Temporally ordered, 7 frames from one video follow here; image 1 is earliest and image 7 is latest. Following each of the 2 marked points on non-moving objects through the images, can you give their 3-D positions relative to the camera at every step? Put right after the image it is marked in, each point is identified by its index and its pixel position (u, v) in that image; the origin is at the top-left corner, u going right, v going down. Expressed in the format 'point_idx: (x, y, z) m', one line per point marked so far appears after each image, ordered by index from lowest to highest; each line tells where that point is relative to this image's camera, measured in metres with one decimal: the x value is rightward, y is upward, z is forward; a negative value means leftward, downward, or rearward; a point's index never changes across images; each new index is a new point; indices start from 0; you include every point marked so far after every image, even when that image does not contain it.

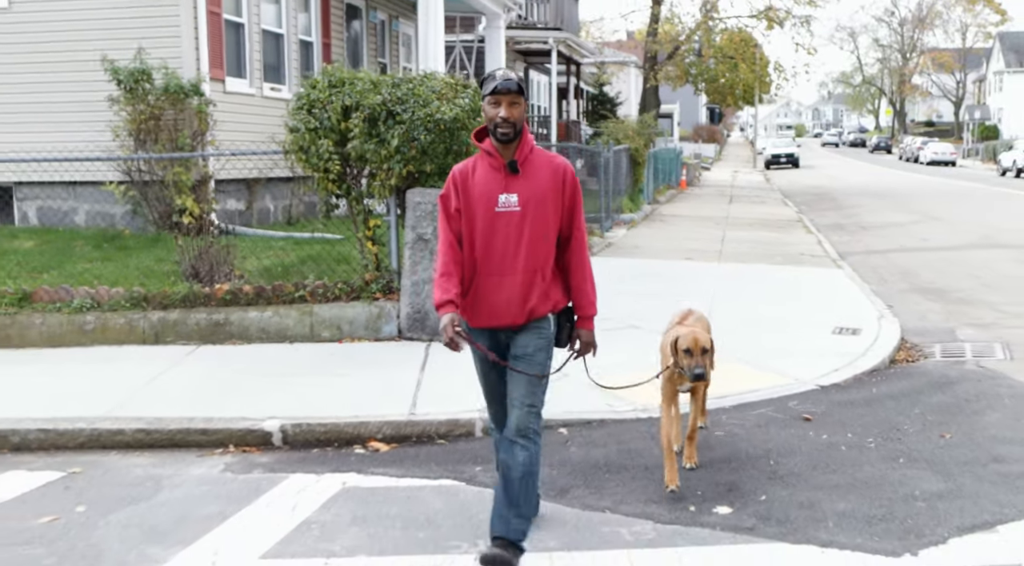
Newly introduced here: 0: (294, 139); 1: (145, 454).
0: (-1.8, +1.2, +9.8) m
1: (-2.1, -1.0, +6.9) m
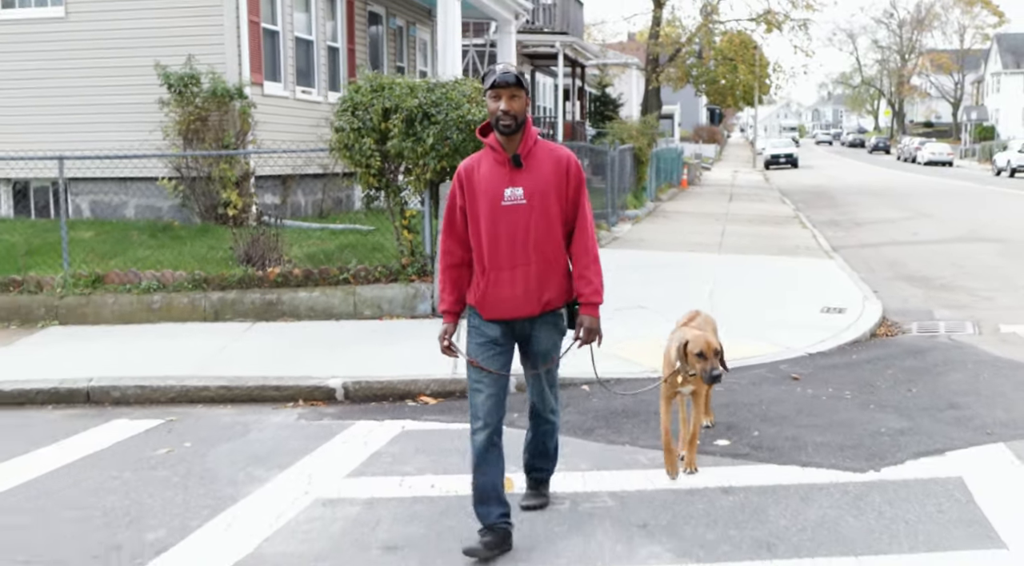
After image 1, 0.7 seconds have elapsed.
0: (-1.6, +1.3, +11.0) m
1: (-1.9, -0.8, +8.1) m
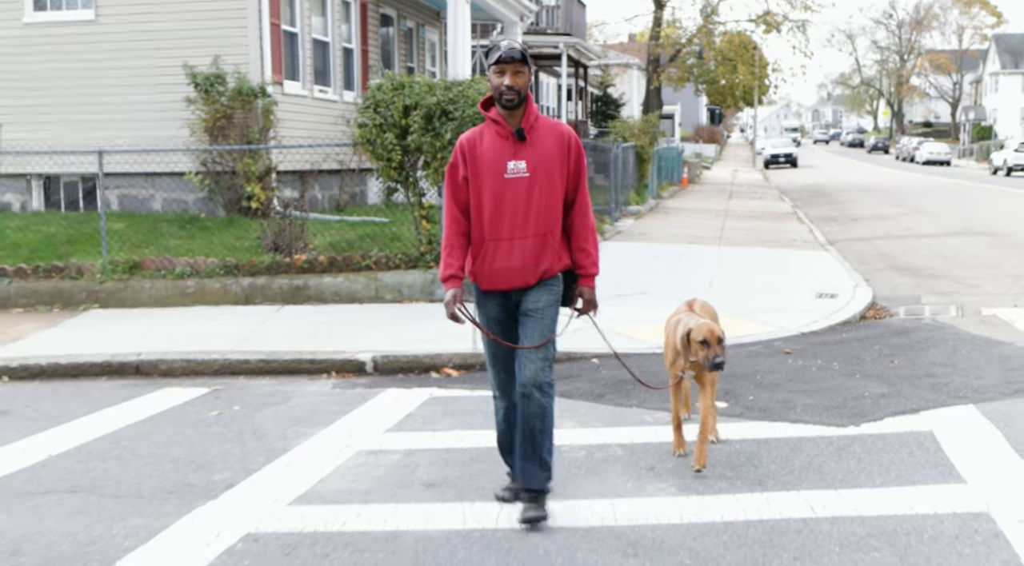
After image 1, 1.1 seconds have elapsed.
0: (-1.5, +1.5, +11.7) m
1: (-1.8, -0.7, +8.8) m
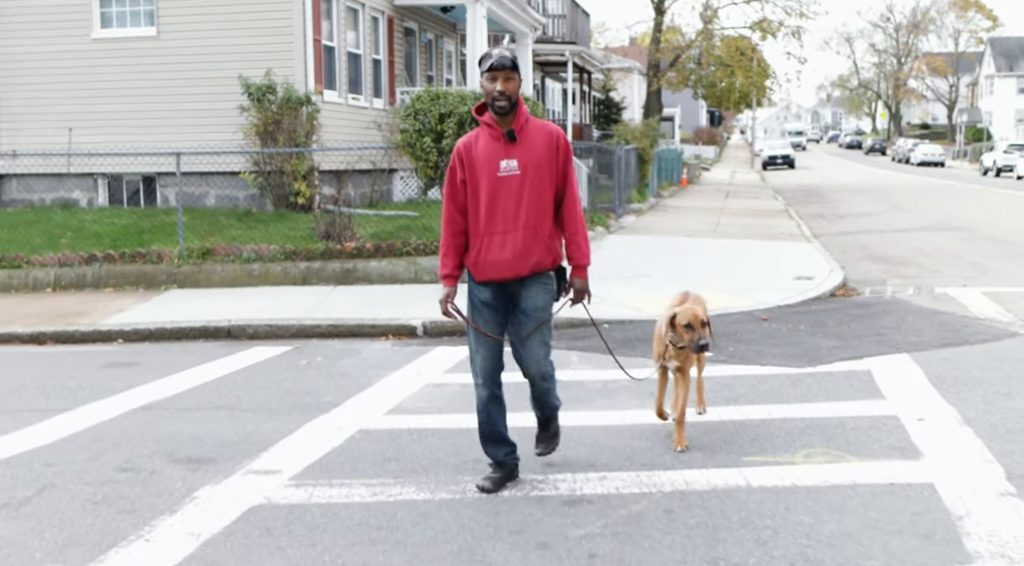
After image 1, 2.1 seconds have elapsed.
0: (-1.2, +1.7, +13.6) m
1: (-1.6, -0.5, +10.7) m
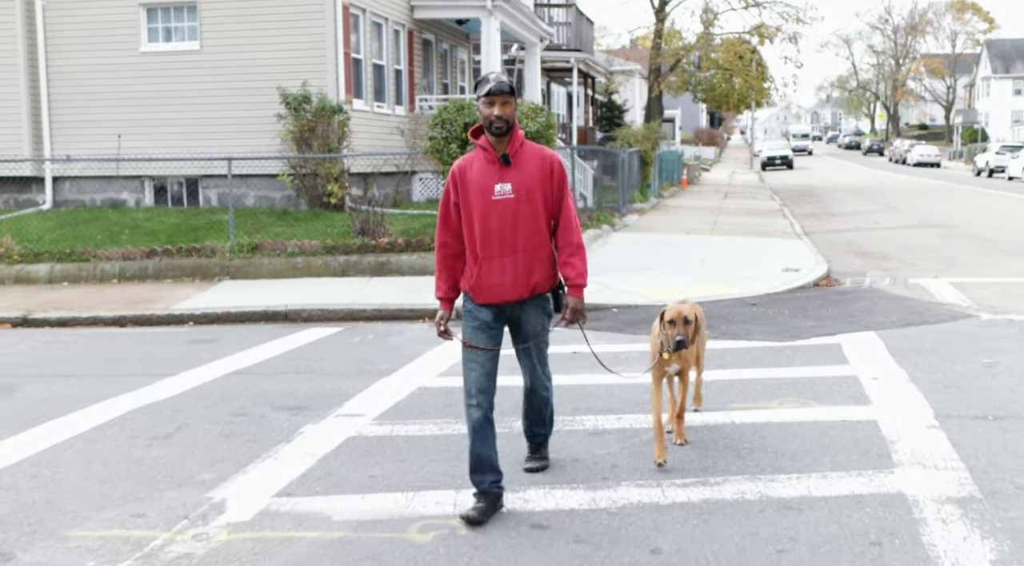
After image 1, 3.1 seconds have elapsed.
0: (-1.0, +1.8, +15.2) m
1: (-1.4, -0.4, +12.2) m
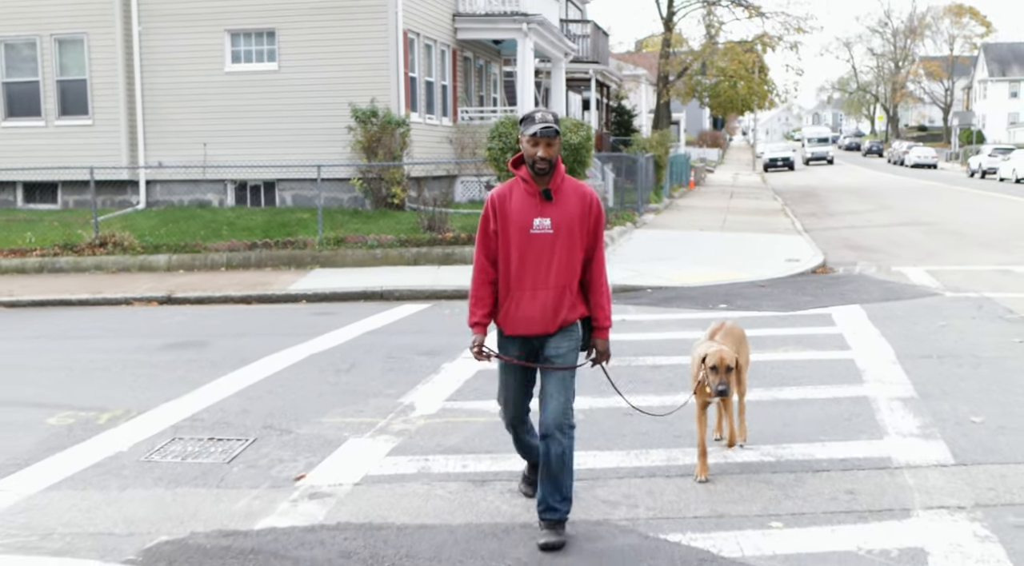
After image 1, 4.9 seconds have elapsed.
0: (-0.3, +1.9, +18.0) m
1: (-0.7, -0.2, +15.0) m
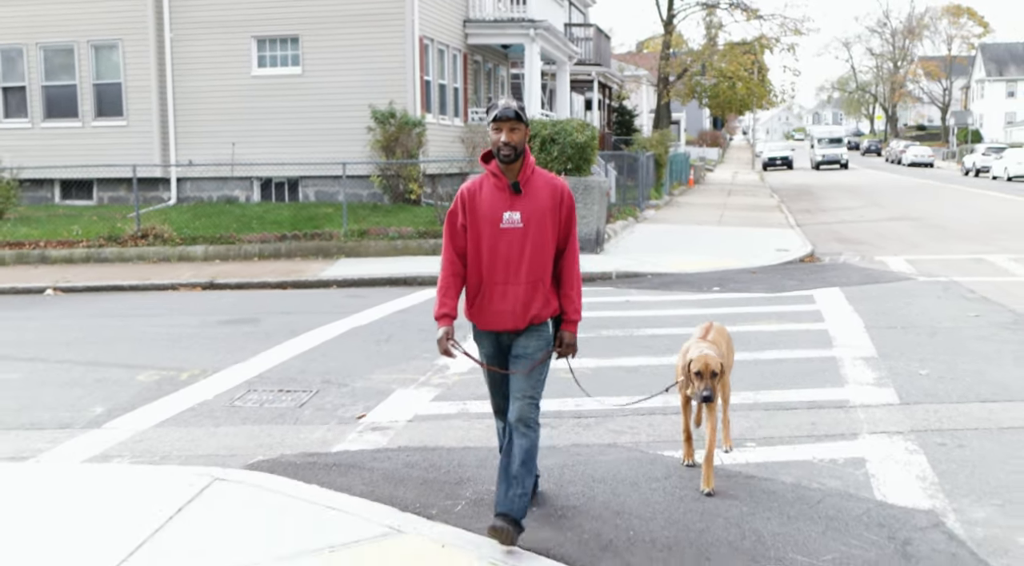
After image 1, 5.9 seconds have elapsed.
0: (-0.2, +2.1, +19.4) m
1: (-0.5, 0.0, +16.5) m
